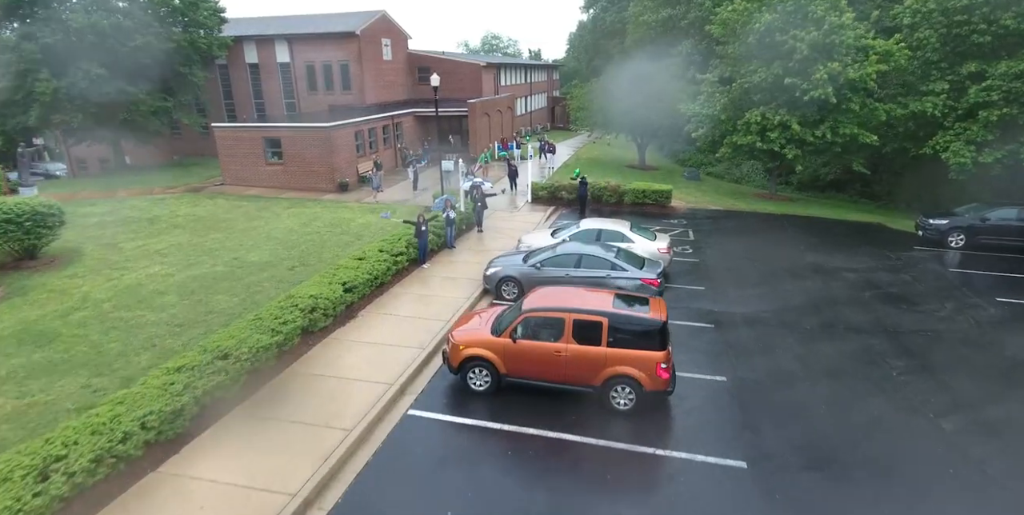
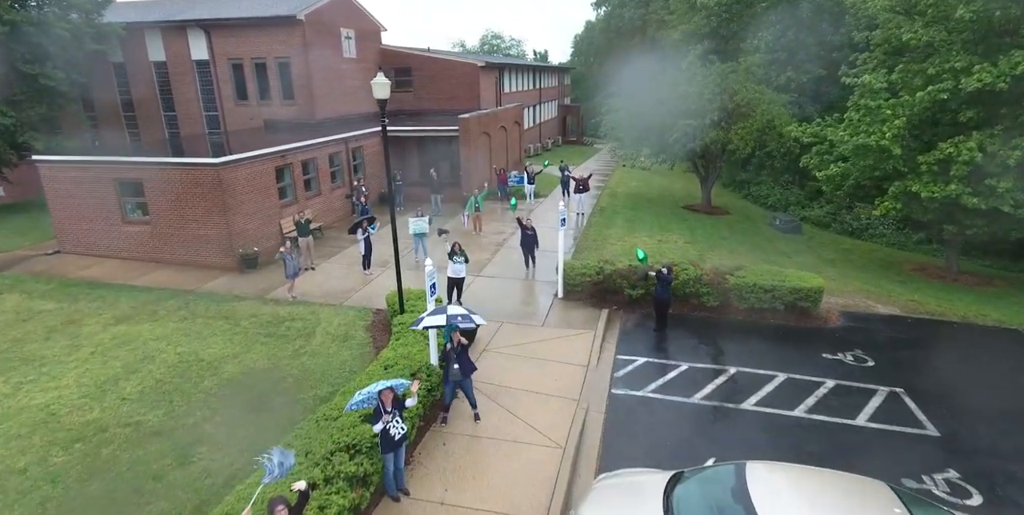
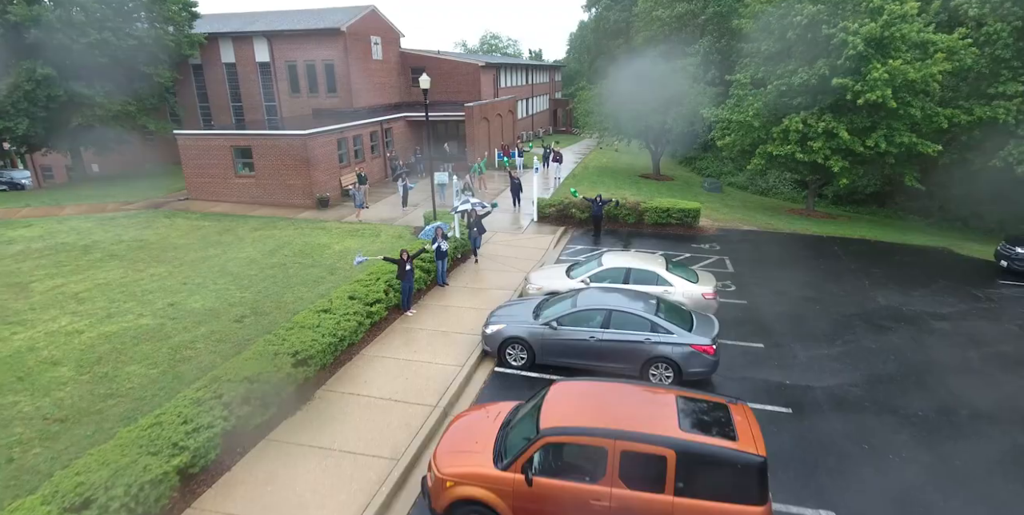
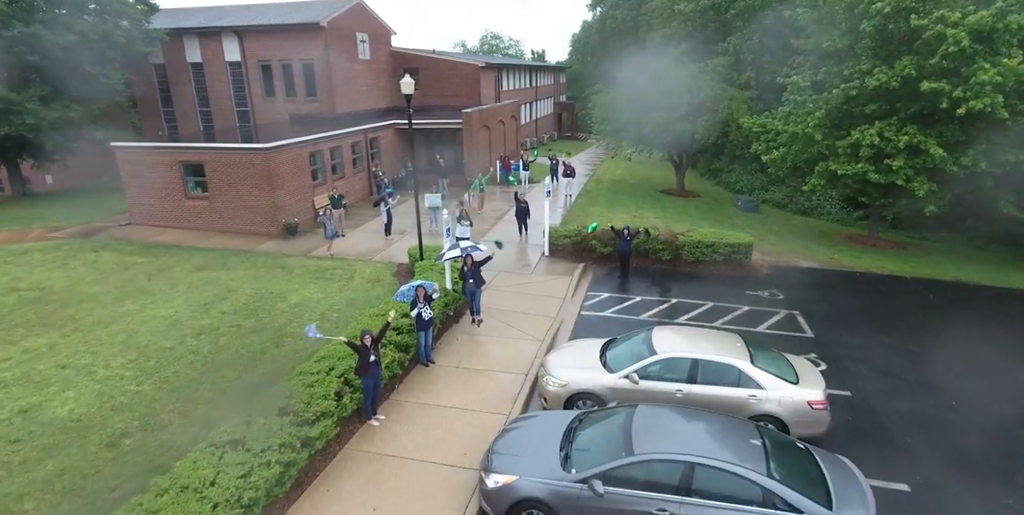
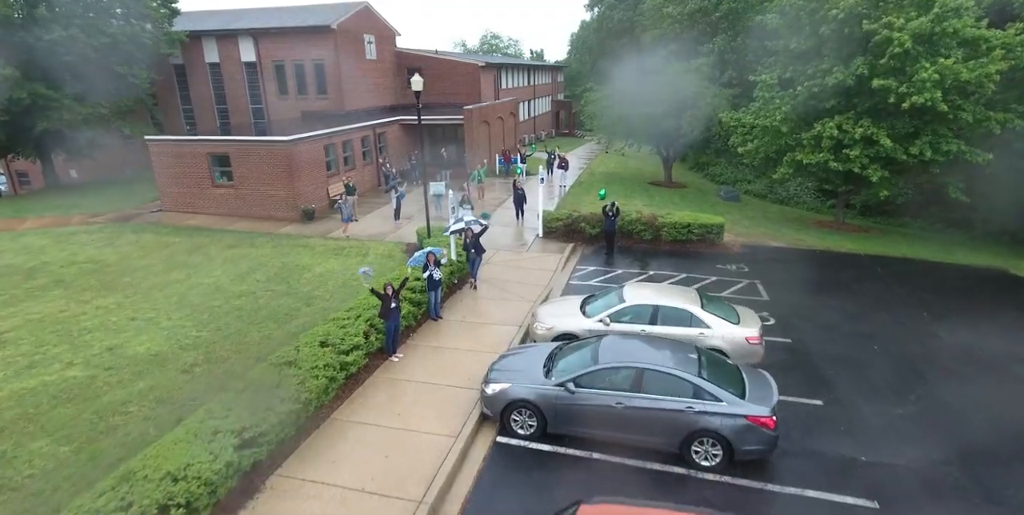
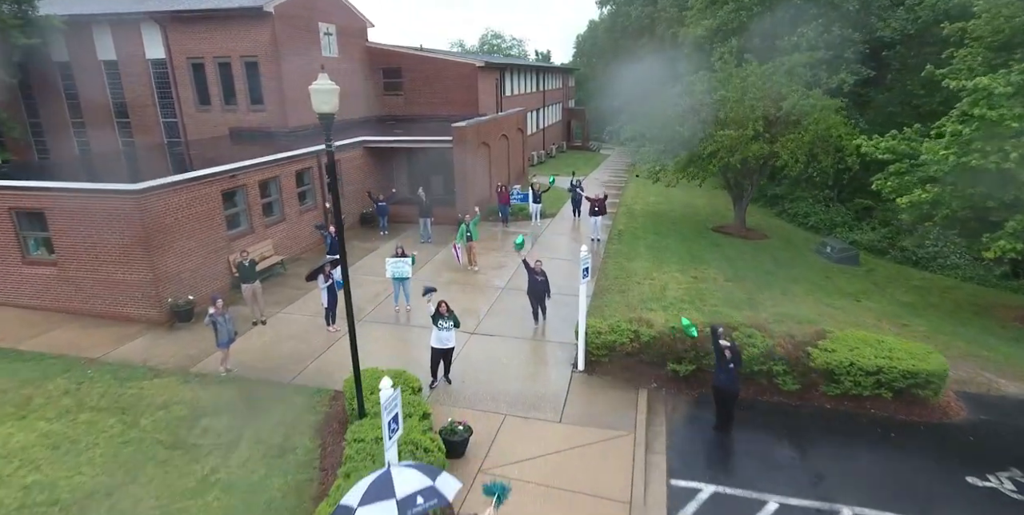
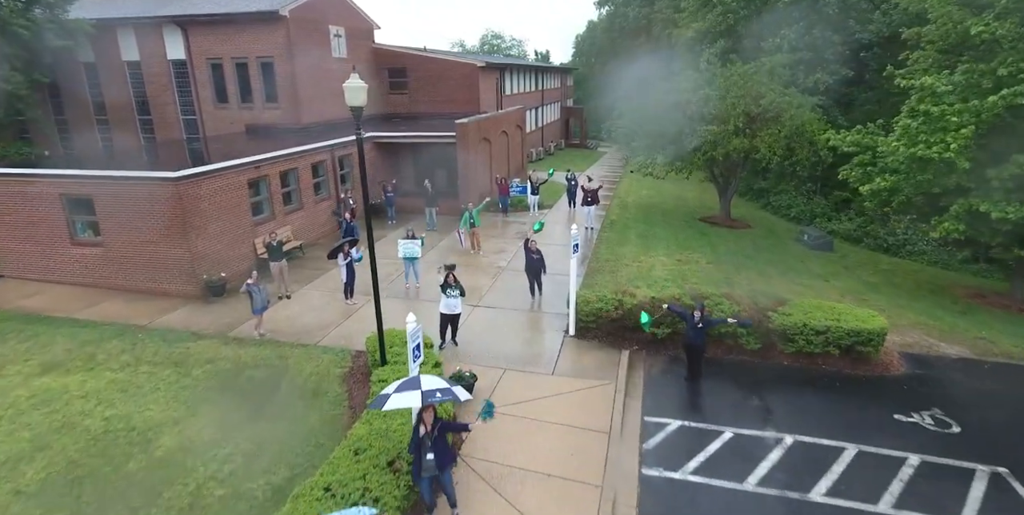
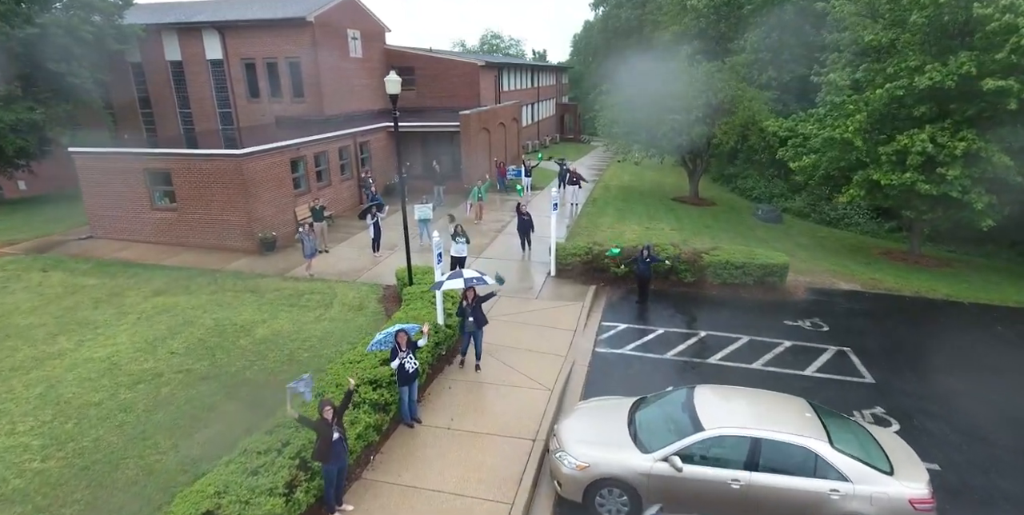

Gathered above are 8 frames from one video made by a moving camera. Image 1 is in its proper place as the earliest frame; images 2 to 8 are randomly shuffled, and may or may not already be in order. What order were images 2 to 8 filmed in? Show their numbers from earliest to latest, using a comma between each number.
3, 5, 4, 8, 2, 7, 6
